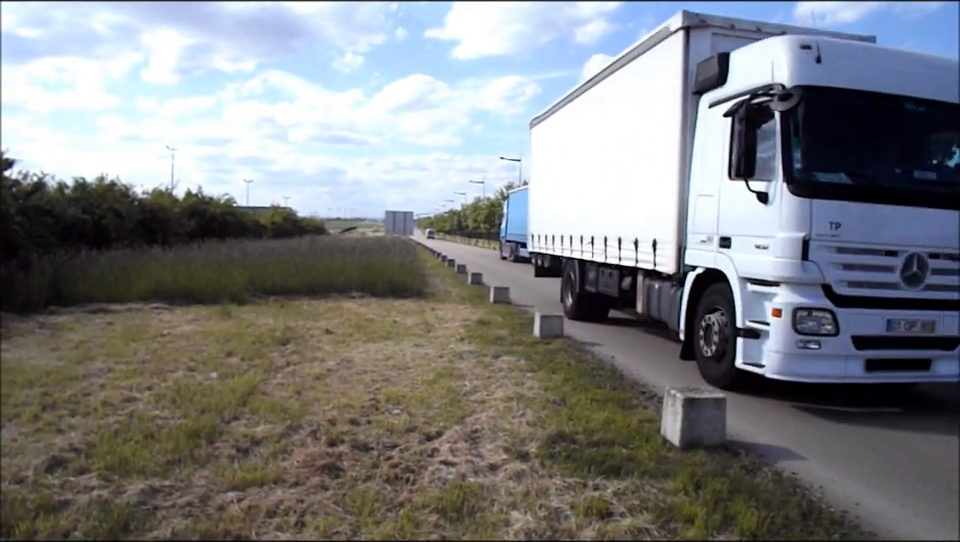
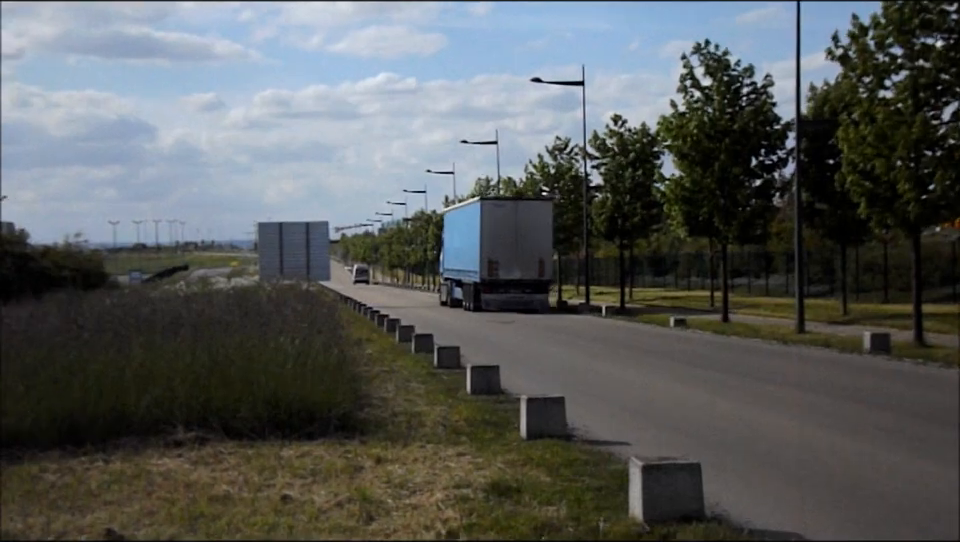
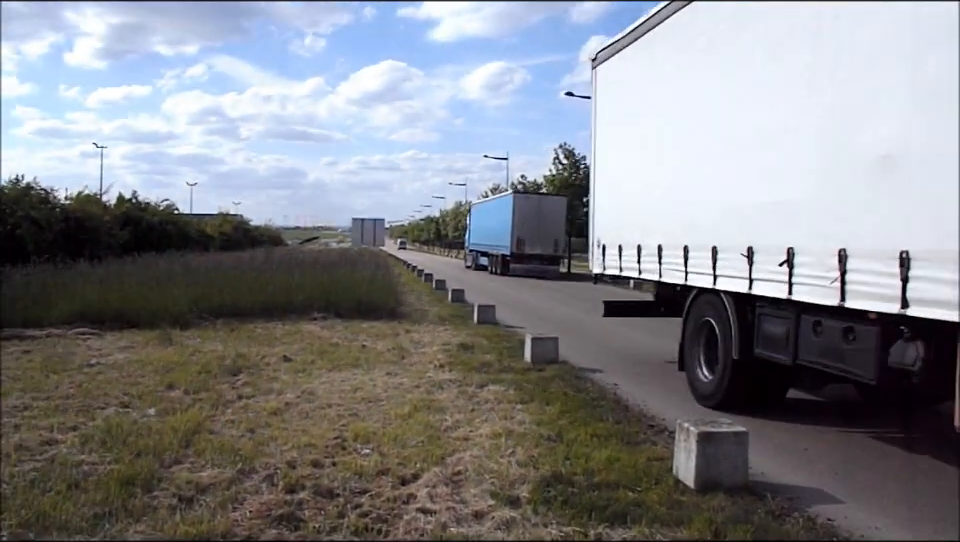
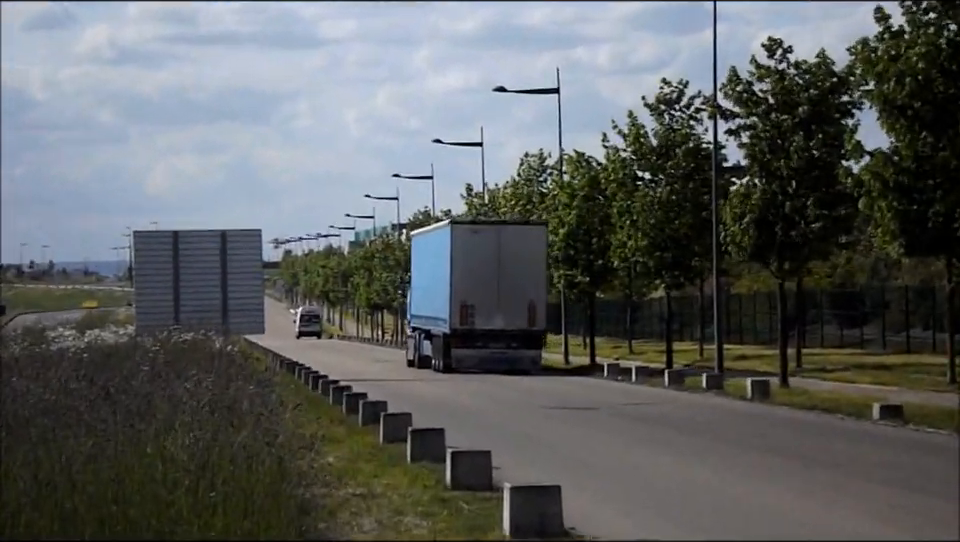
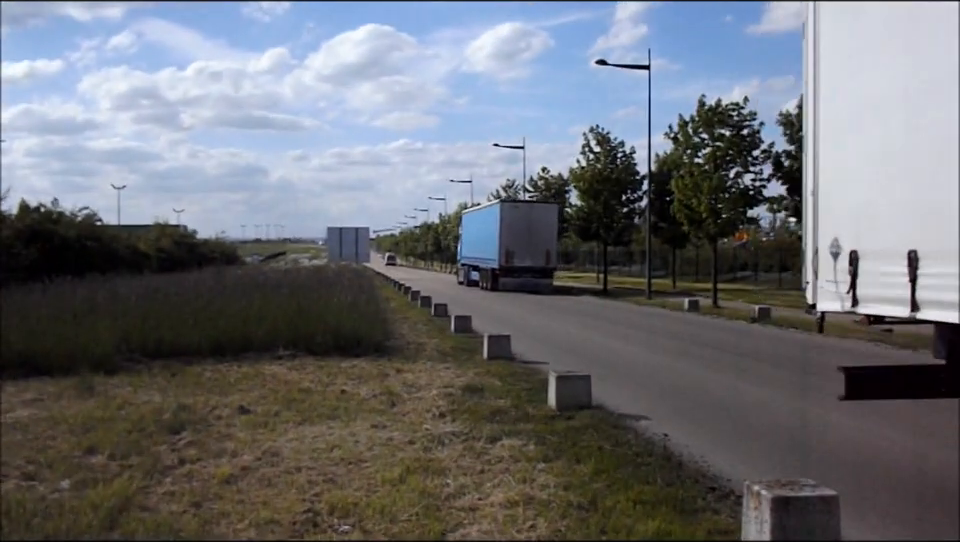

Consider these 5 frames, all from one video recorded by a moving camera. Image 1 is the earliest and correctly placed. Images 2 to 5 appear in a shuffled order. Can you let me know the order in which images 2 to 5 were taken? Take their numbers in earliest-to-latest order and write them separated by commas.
3, 5, 2, 4
